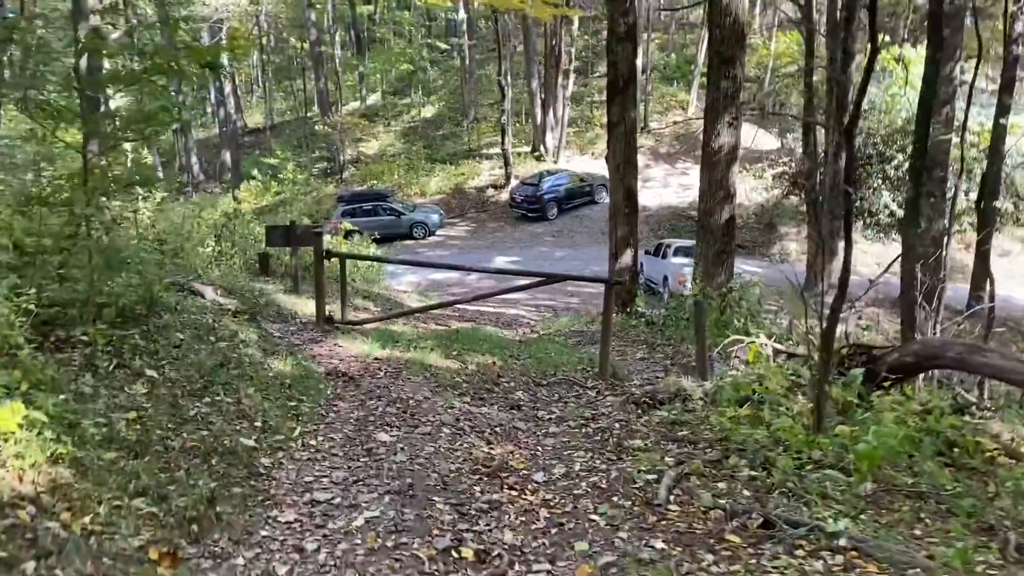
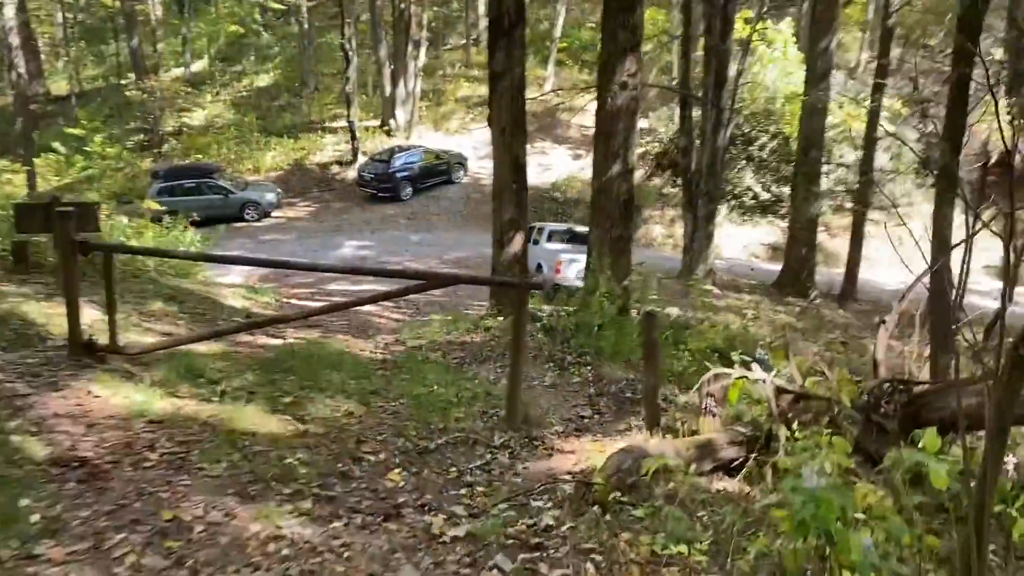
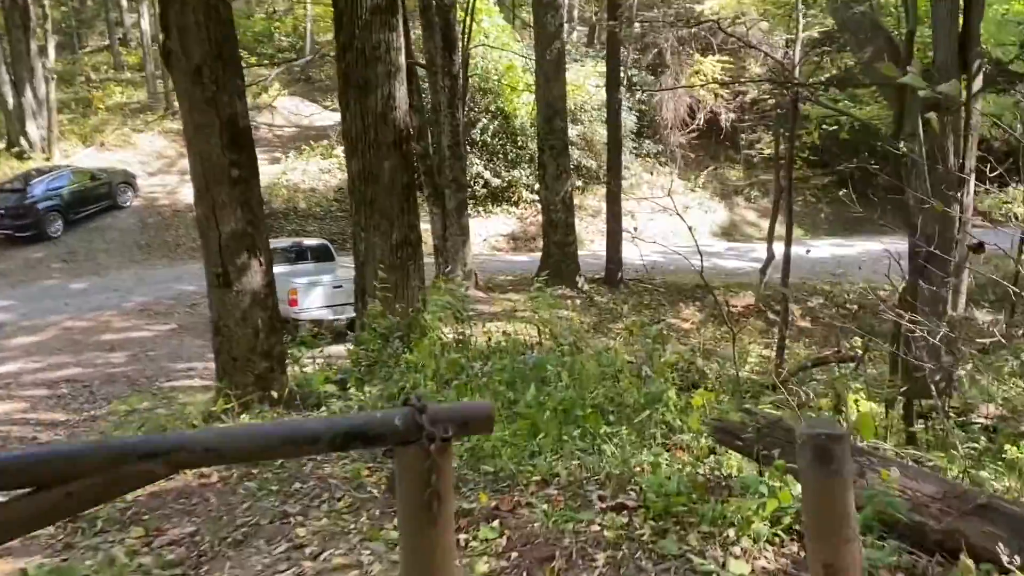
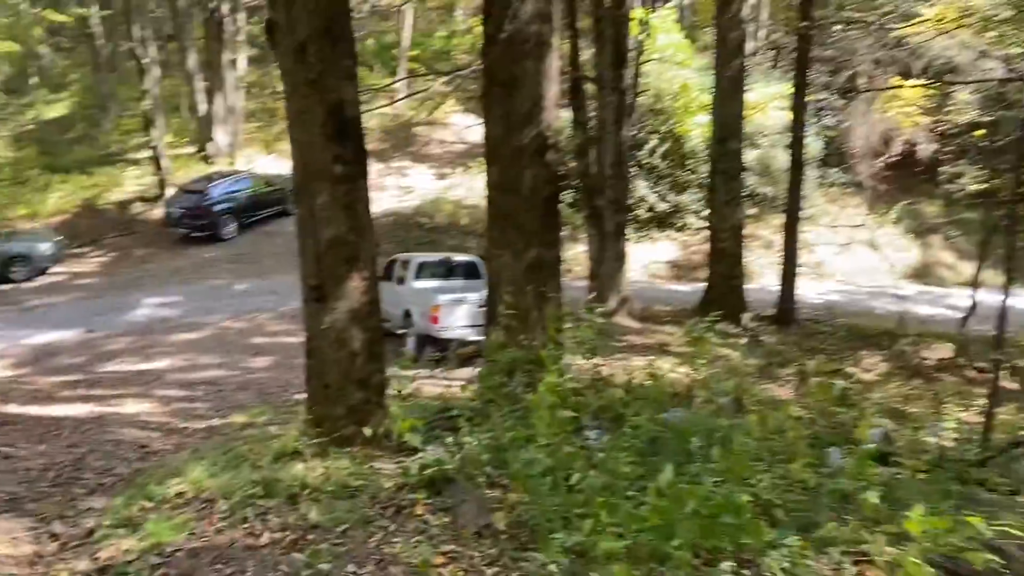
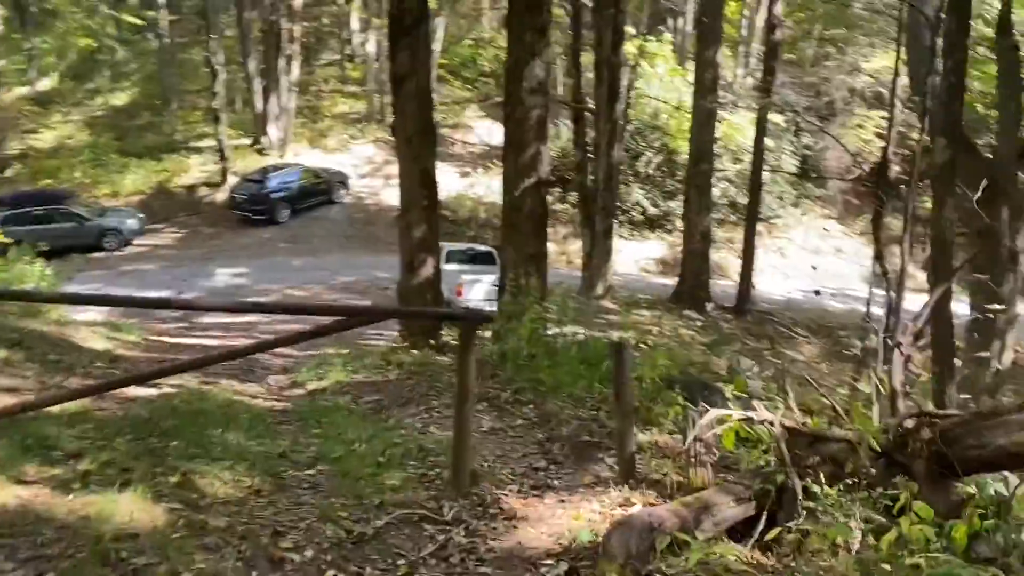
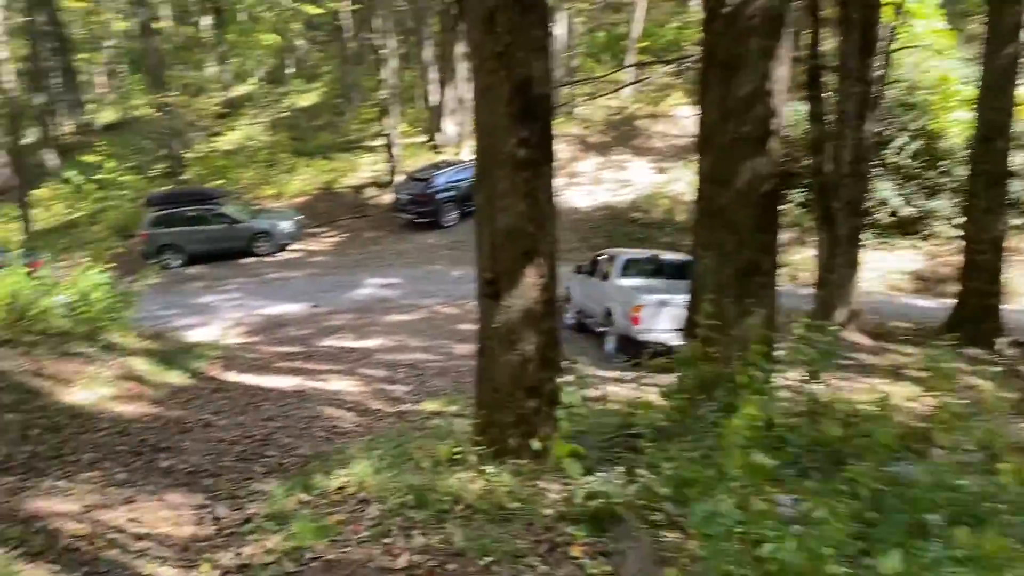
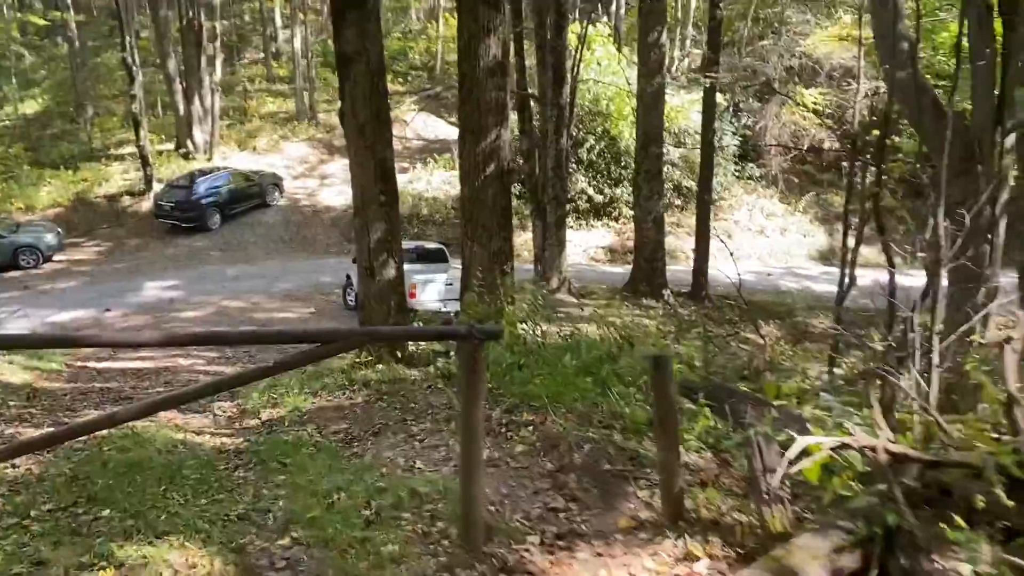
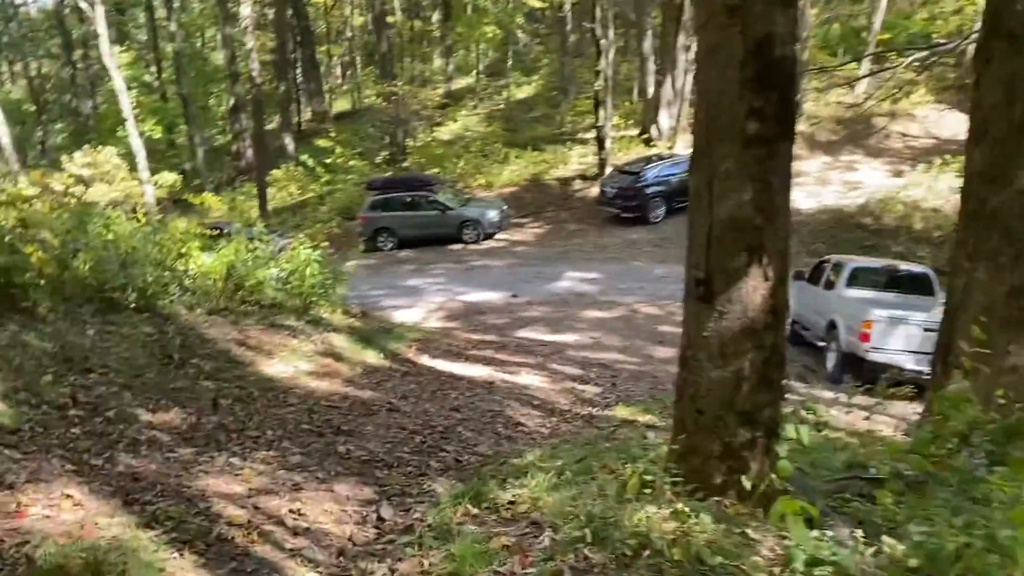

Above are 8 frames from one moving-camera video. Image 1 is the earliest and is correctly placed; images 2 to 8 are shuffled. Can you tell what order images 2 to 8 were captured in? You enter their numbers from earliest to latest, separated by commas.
2, 5, 7, 3, 4, 6, 8
